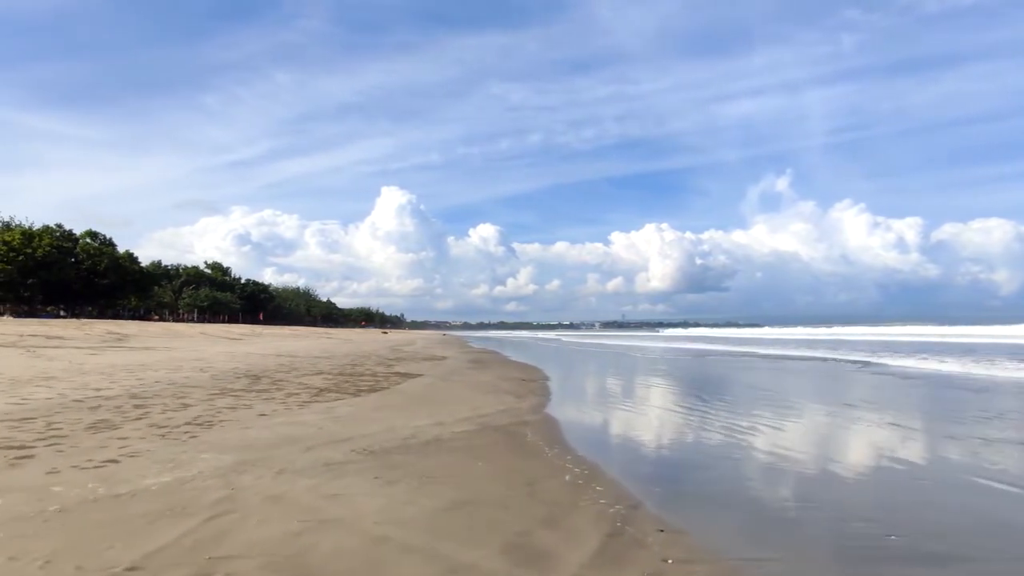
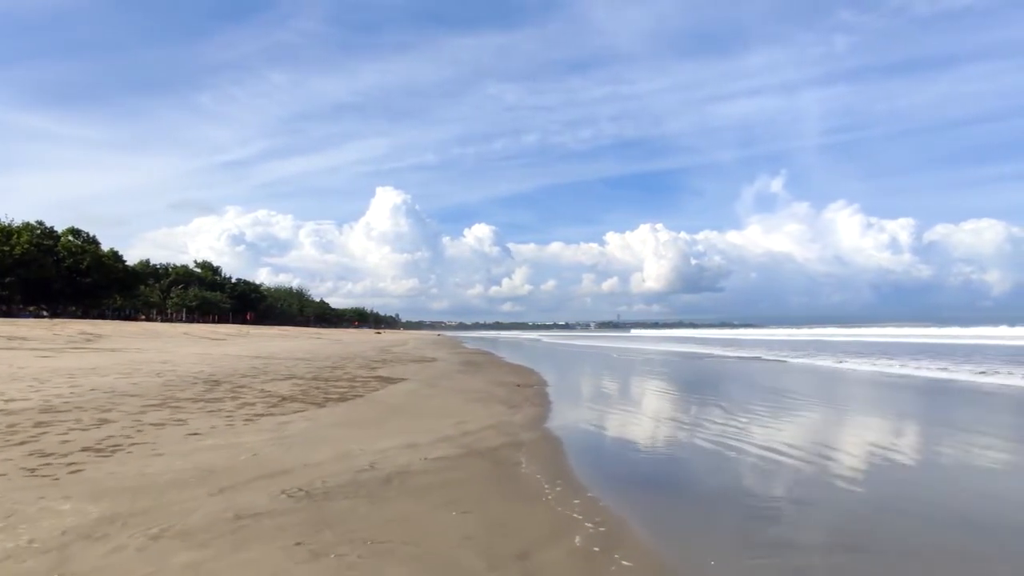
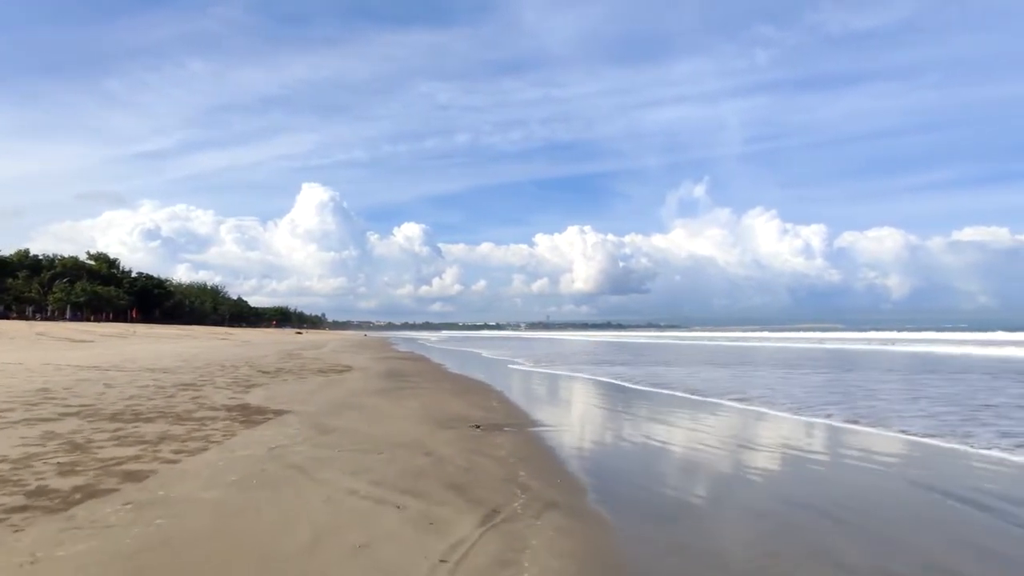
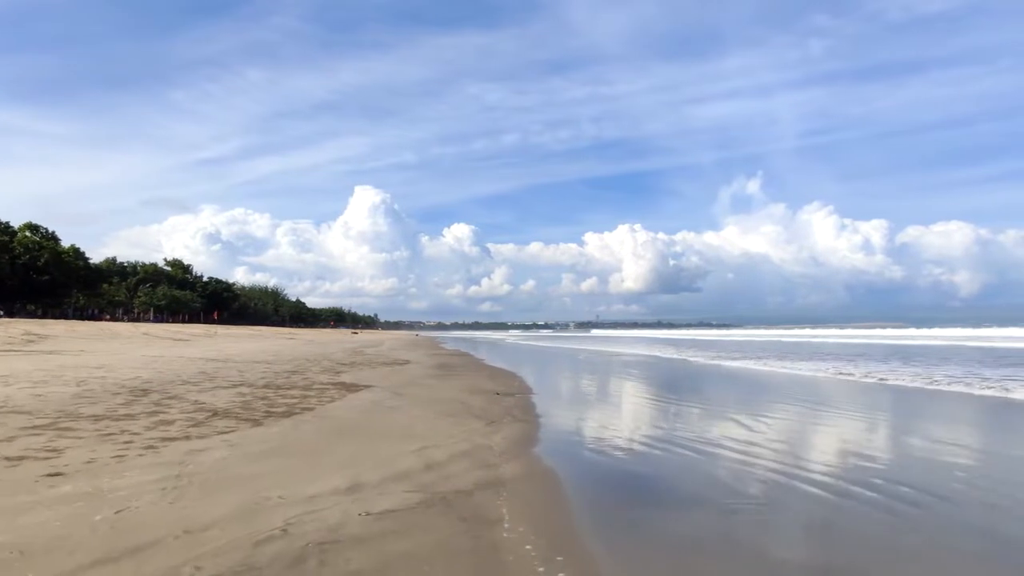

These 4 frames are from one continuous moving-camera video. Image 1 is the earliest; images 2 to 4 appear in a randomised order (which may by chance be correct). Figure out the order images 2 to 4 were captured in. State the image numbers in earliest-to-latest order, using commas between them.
2, 4, 3
